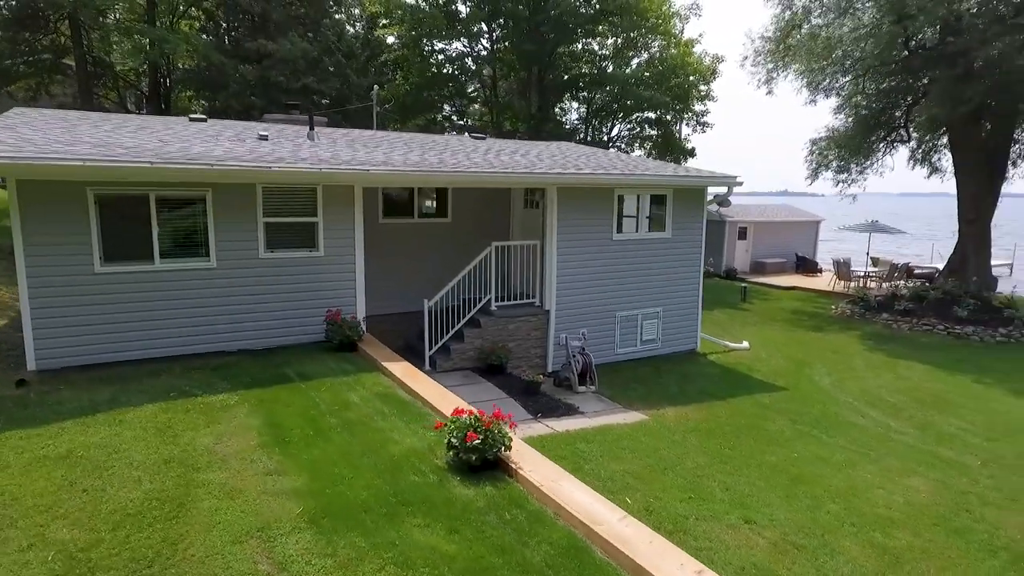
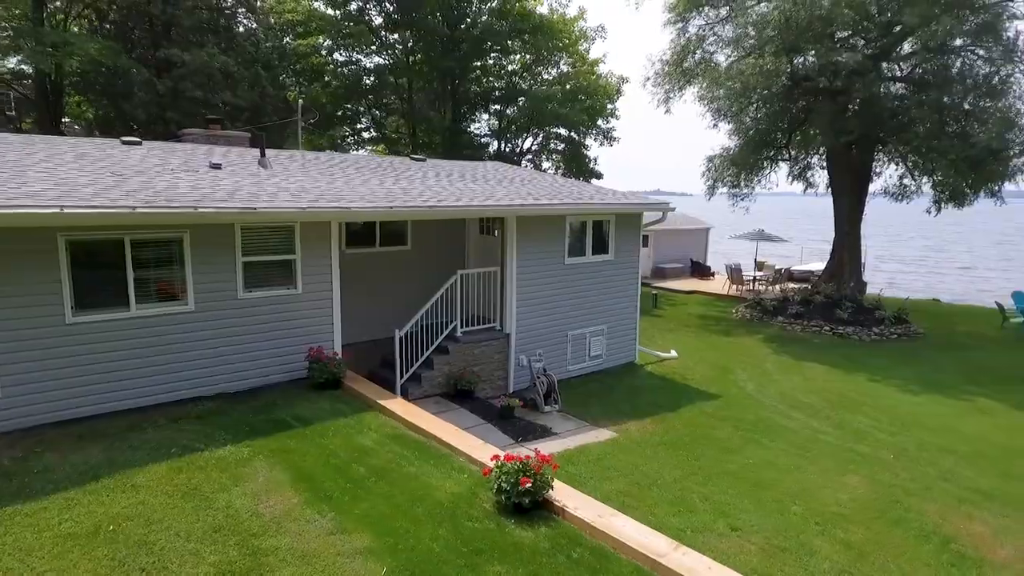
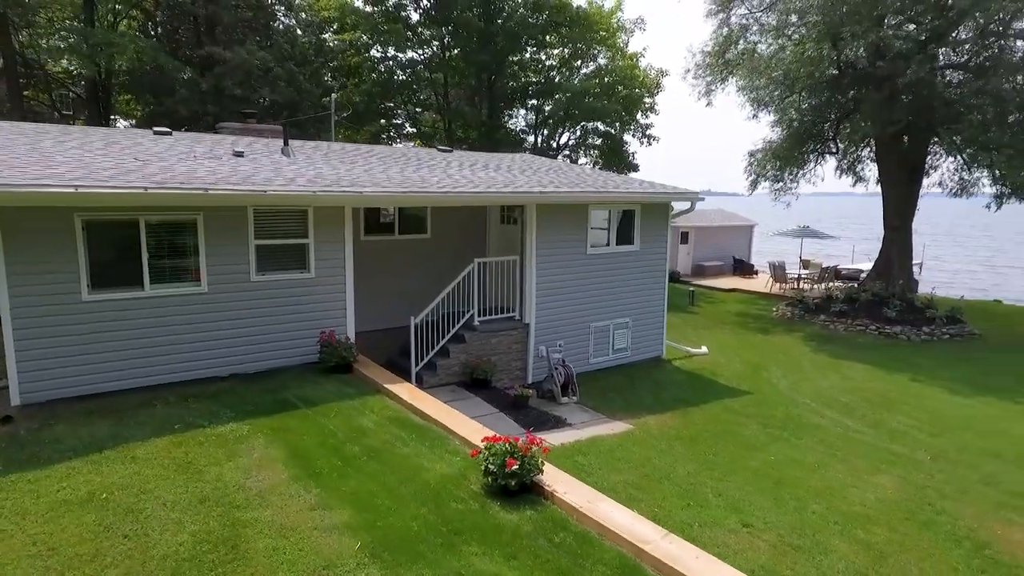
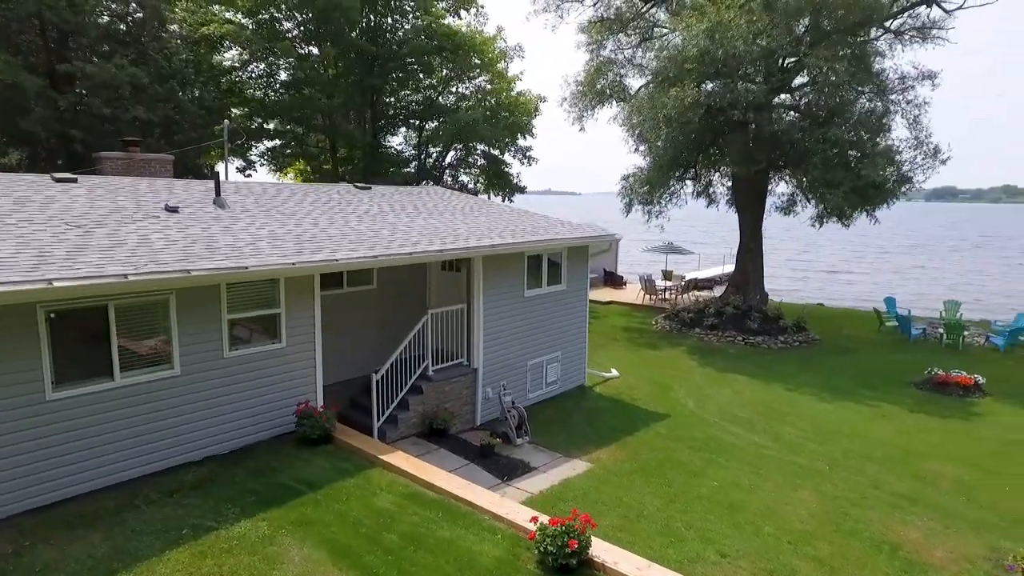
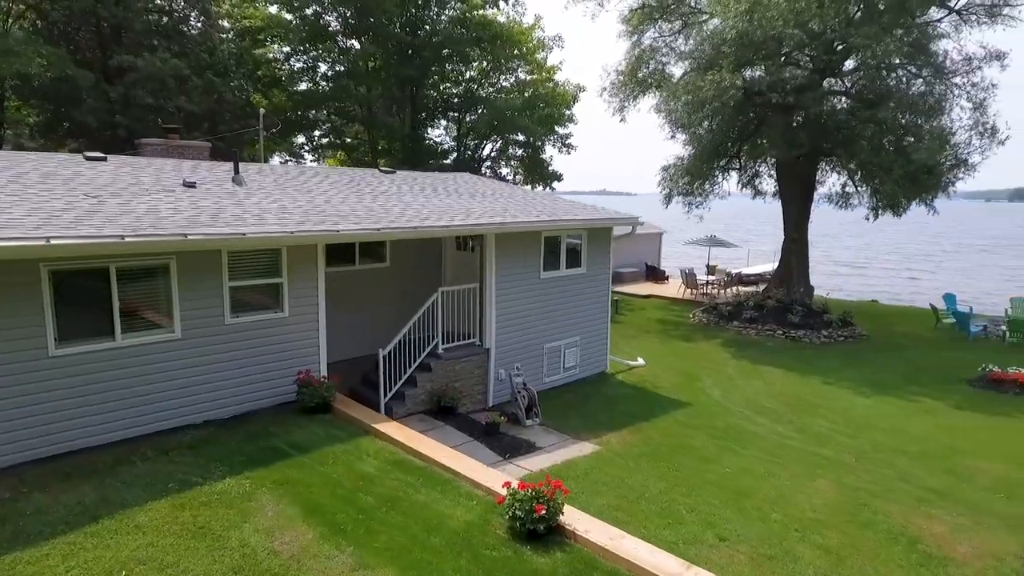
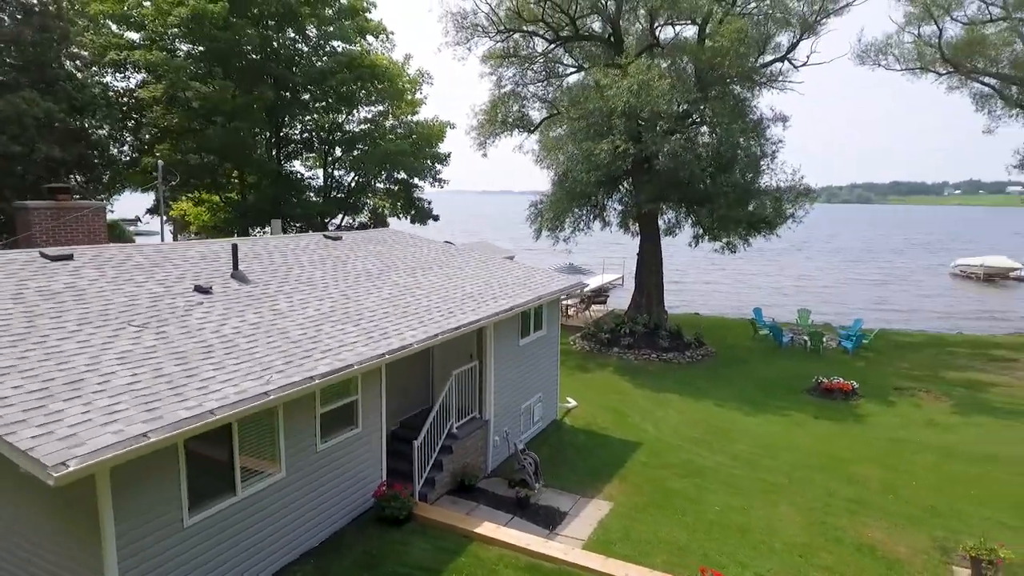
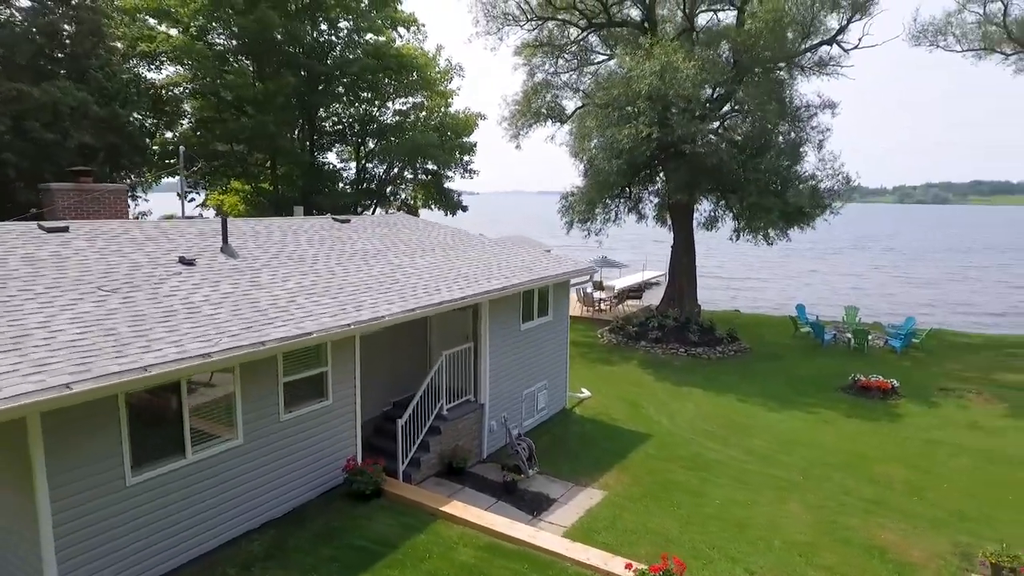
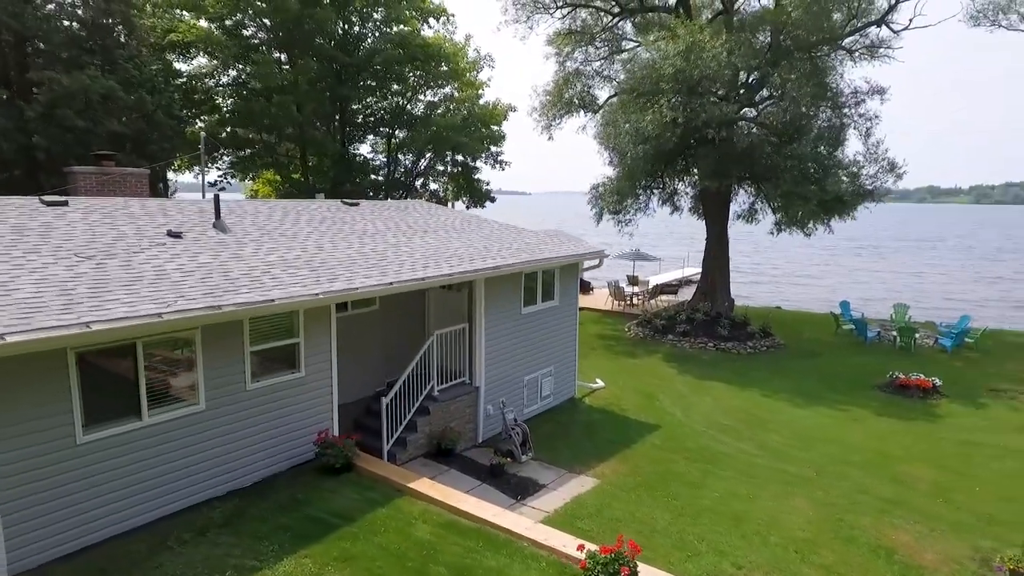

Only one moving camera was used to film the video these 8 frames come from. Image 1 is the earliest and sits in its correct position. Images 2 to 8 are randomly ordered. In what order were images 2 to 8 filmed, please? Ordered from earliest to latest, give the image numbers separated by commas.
3, 2, 5, 4, 8, 7, 6
